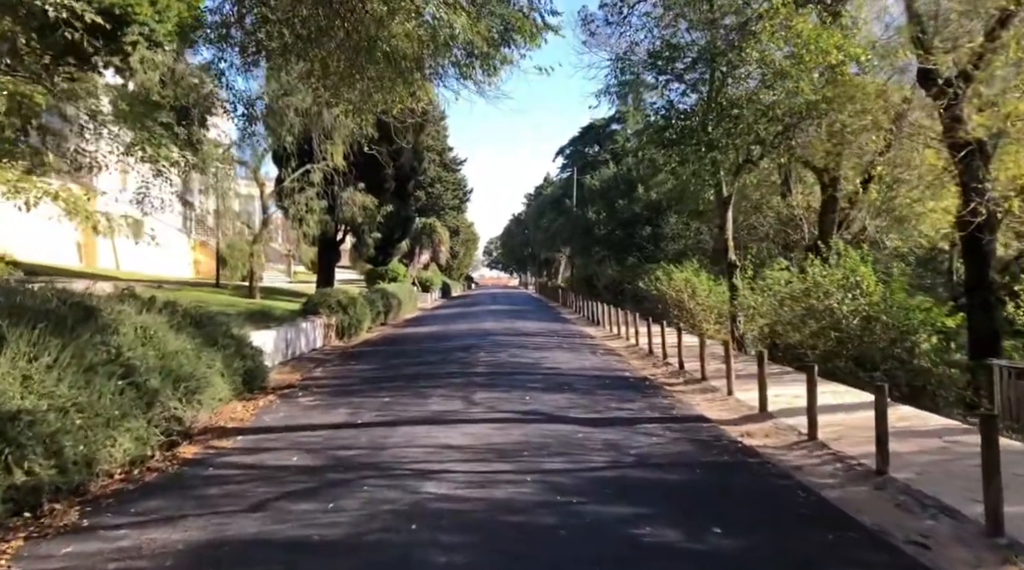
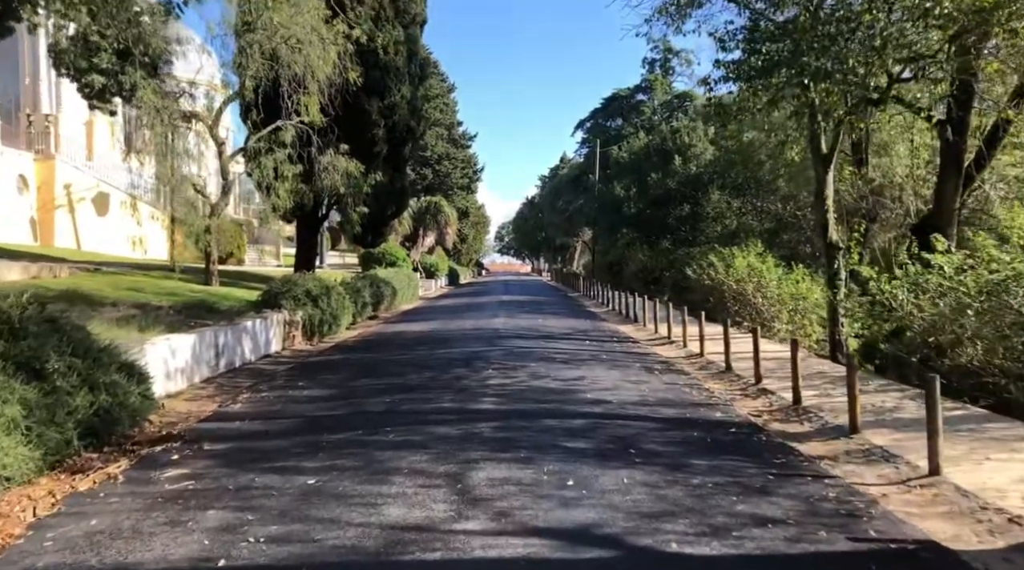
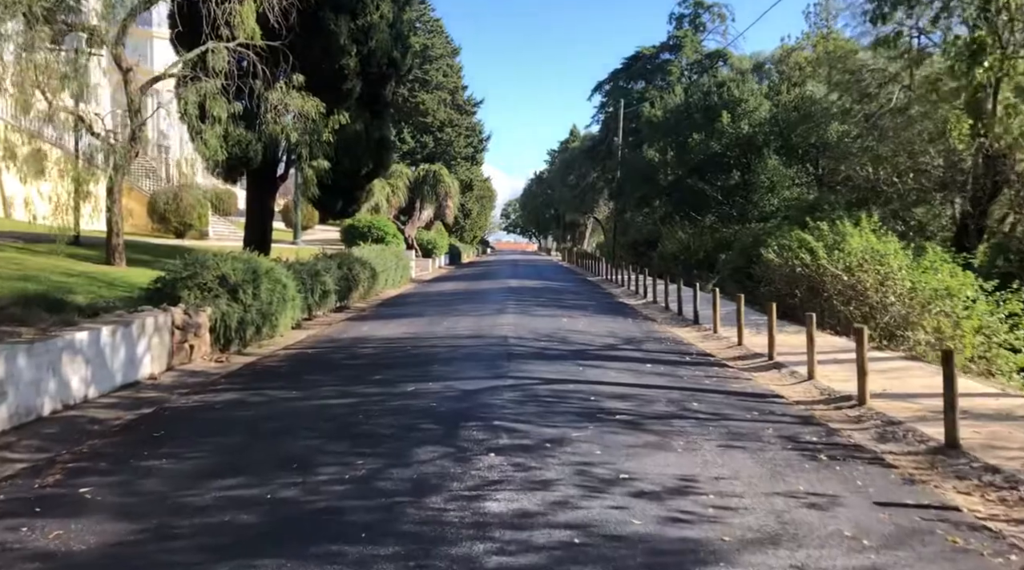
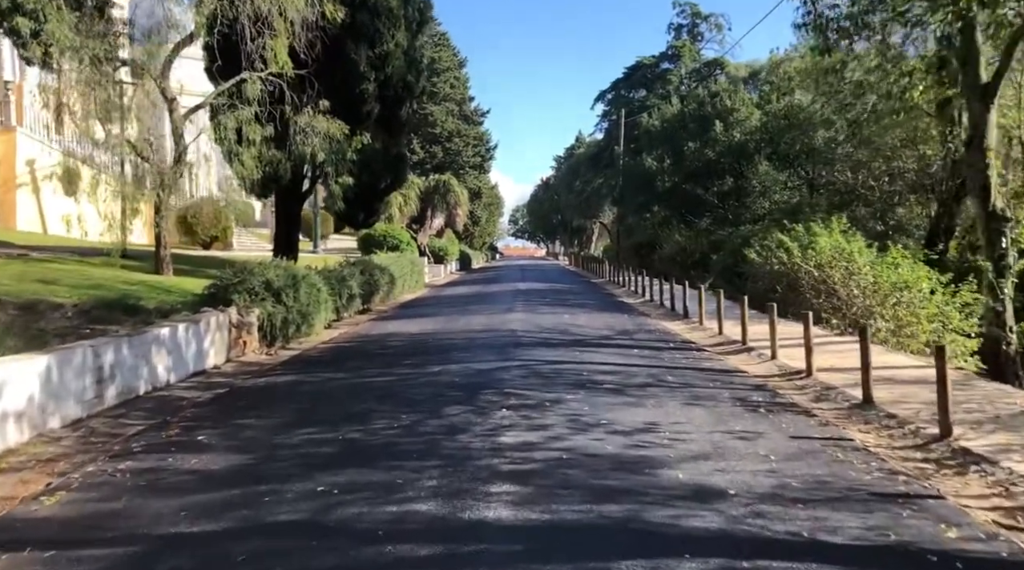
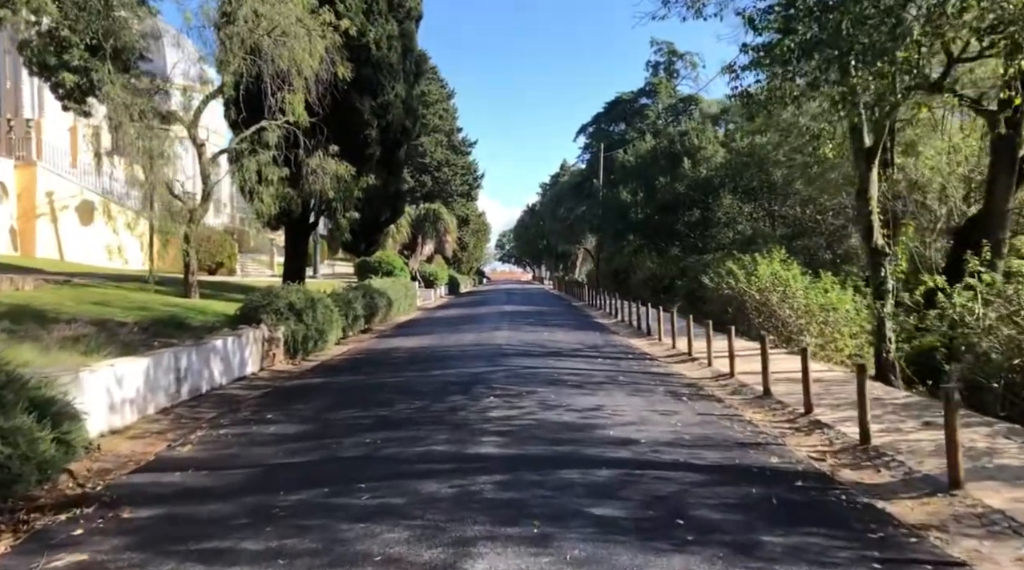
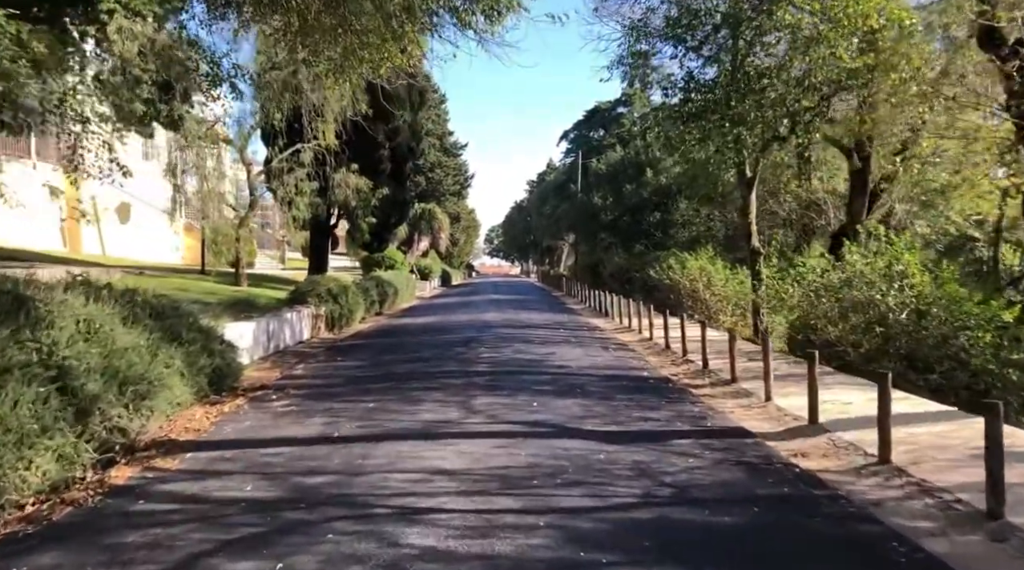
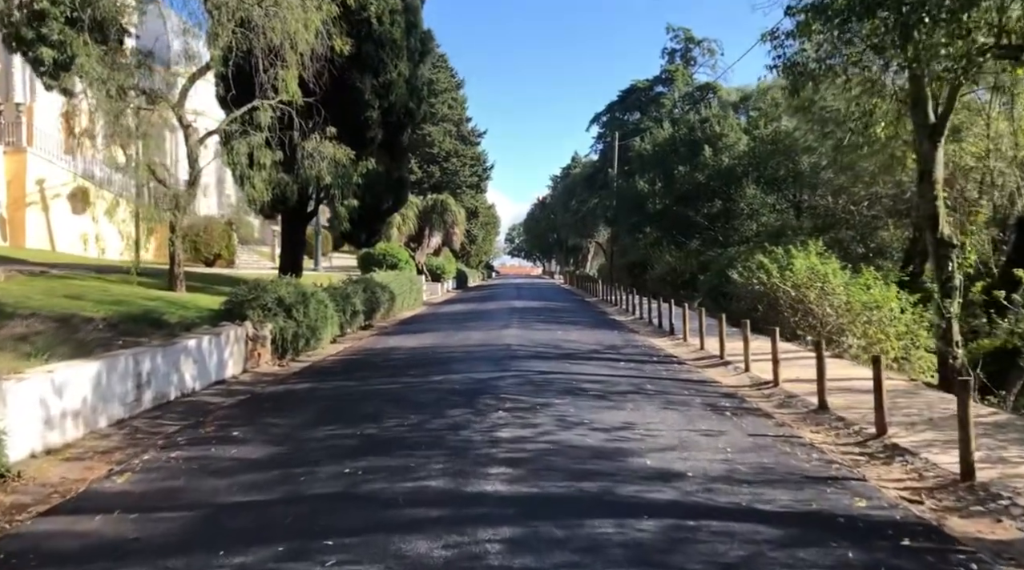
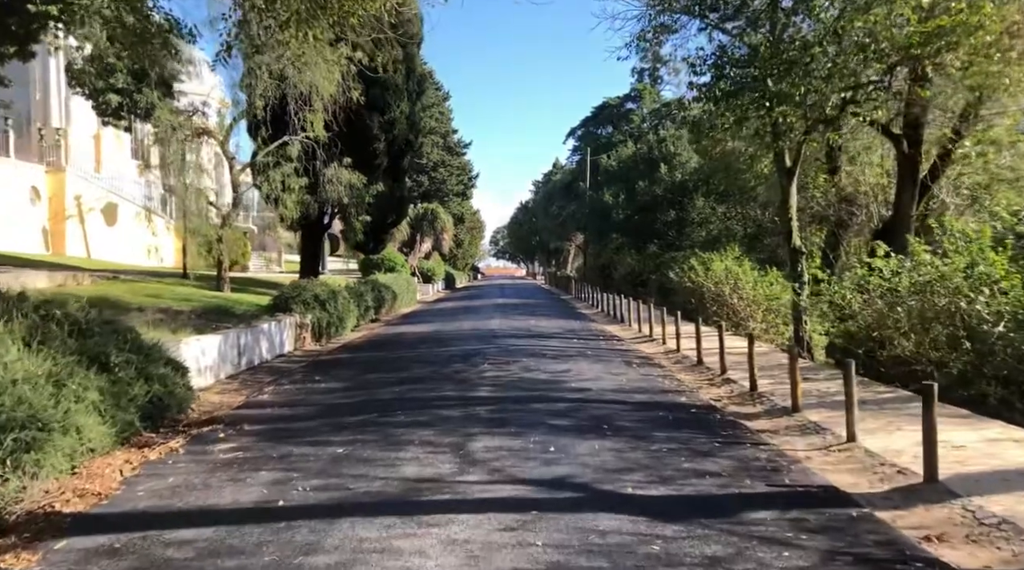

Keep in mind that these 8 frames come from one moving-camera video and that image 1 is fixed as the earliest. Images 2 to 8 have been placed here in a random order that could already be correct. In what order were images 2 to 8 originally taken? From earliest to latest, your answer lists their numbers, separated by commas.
6, 8, 2, 5, 7, 4, 3
